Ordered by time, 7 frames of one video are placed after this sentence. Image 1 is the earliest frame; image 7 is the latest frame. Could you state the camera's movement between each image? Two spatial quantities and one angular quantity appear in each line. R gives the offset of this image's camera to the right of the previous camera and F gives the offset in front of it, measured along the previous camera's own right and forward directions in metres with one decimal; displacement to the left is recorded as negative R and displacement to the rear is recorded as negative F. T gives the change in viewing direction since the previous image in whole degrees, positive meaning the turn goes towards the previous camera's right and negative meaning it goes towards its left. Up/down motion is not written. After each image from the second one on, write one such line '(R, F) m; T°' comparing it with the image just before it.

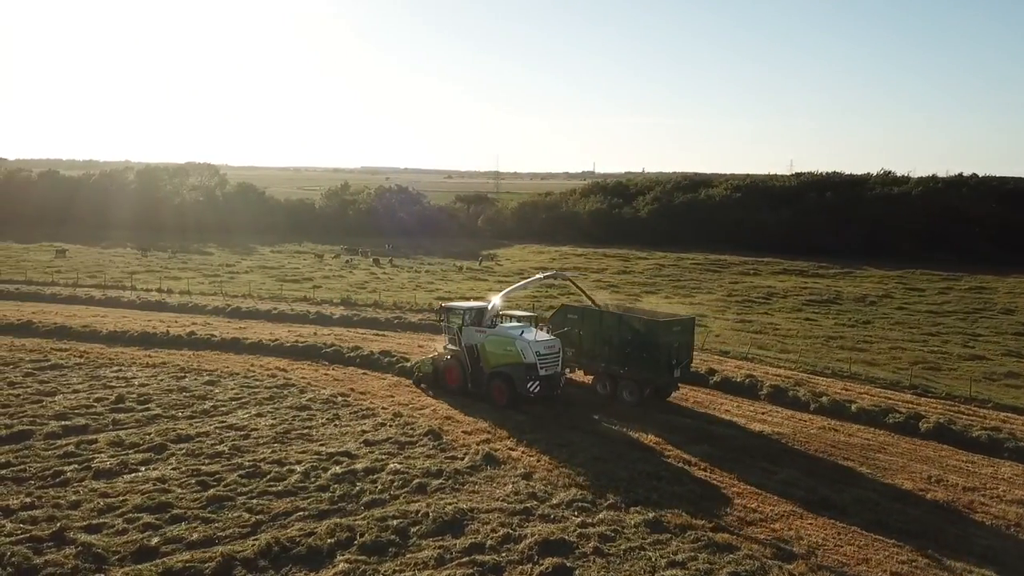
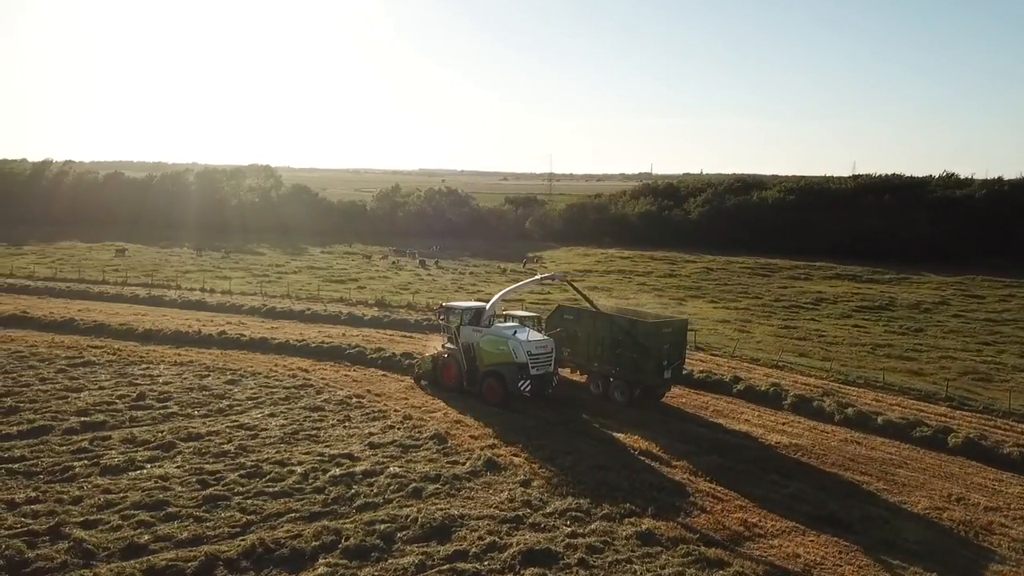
(+0.9, +0.2) m; -4°
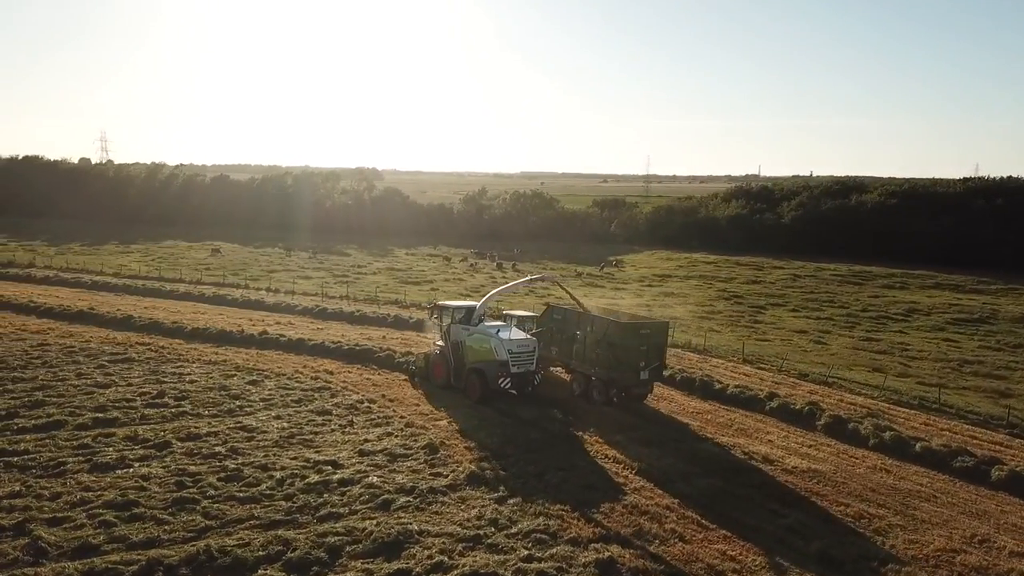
(+2.0, +0.6) m; -7°
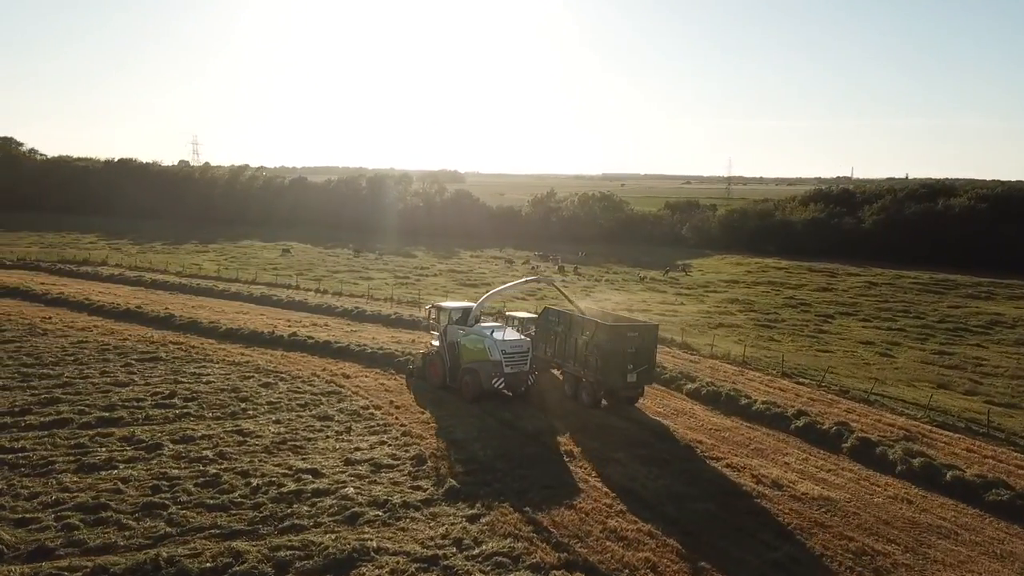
(+1.6, +0.7) m; -6°
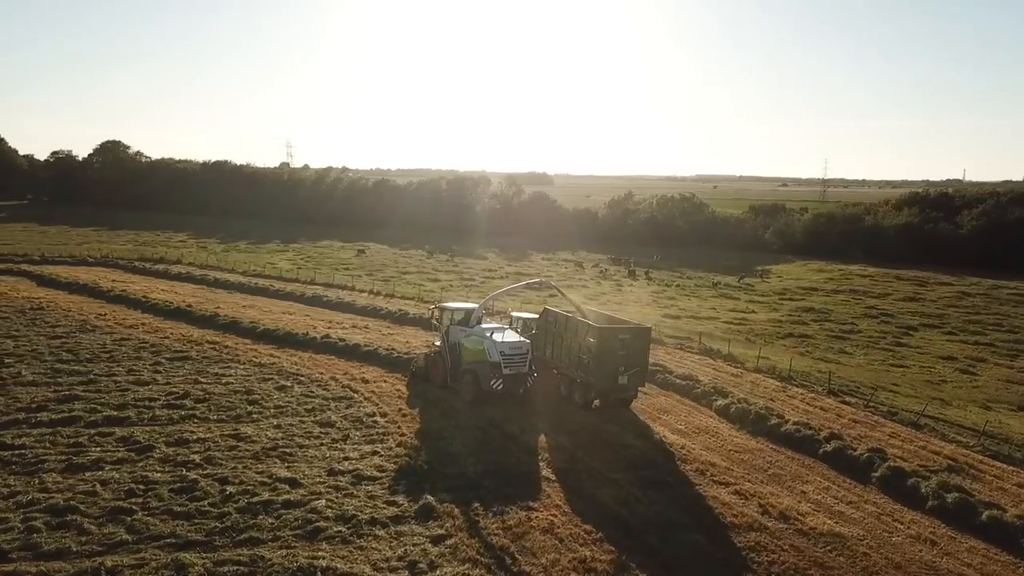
(+1.7, +0.8) m; -6°
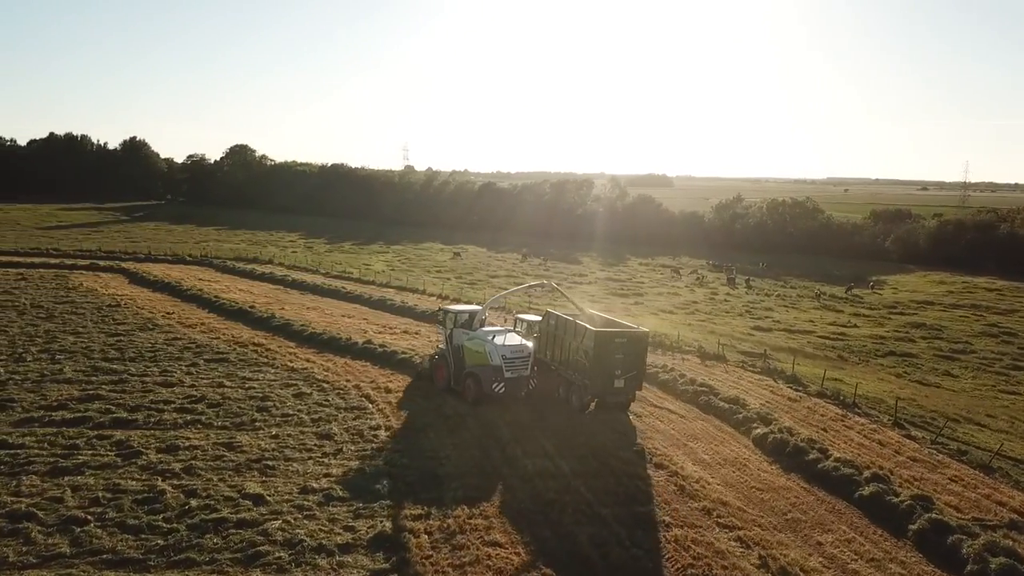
(+2.2, +1.2) m; -8°
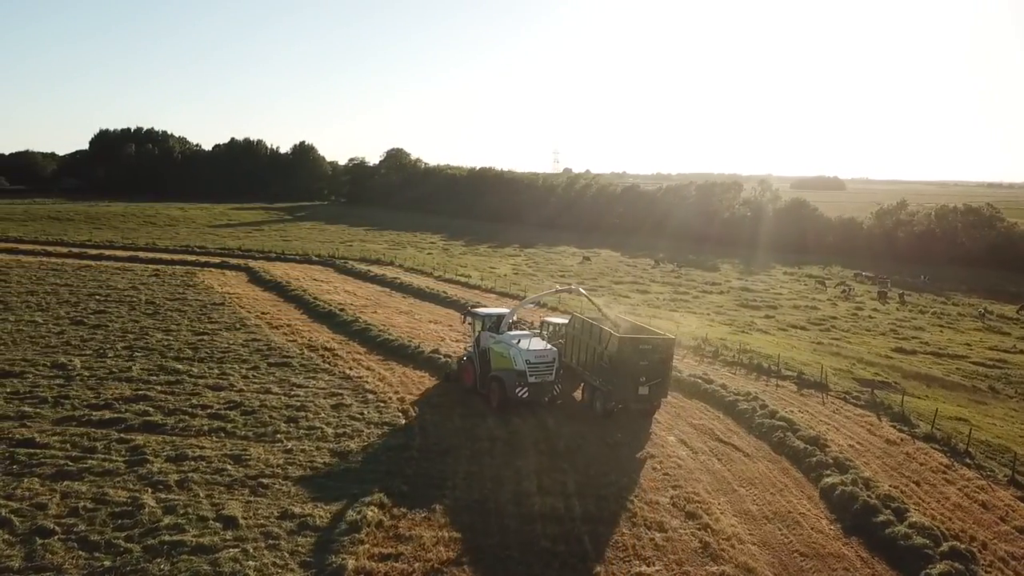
(+2.5, +1.7) m; -11°
